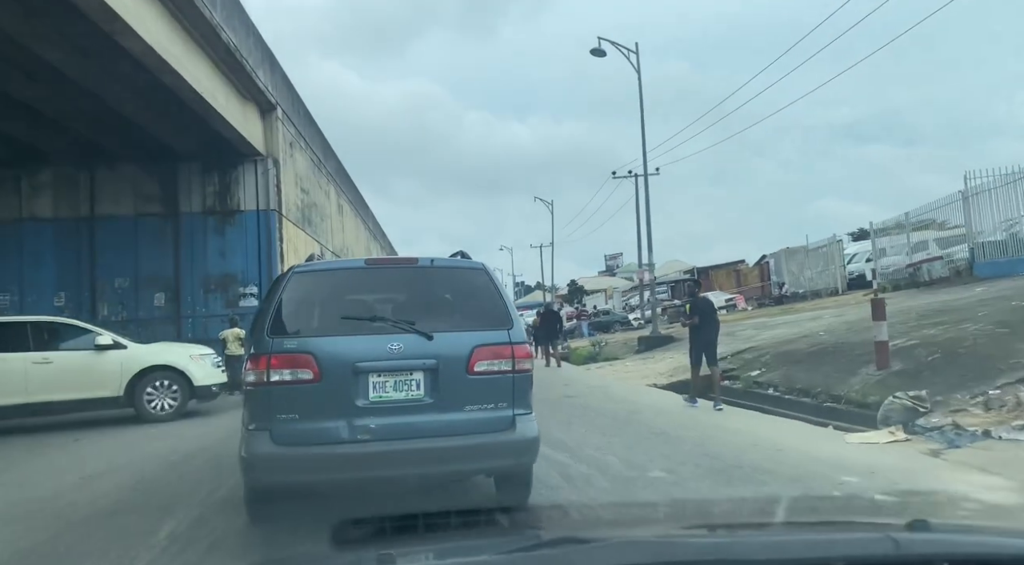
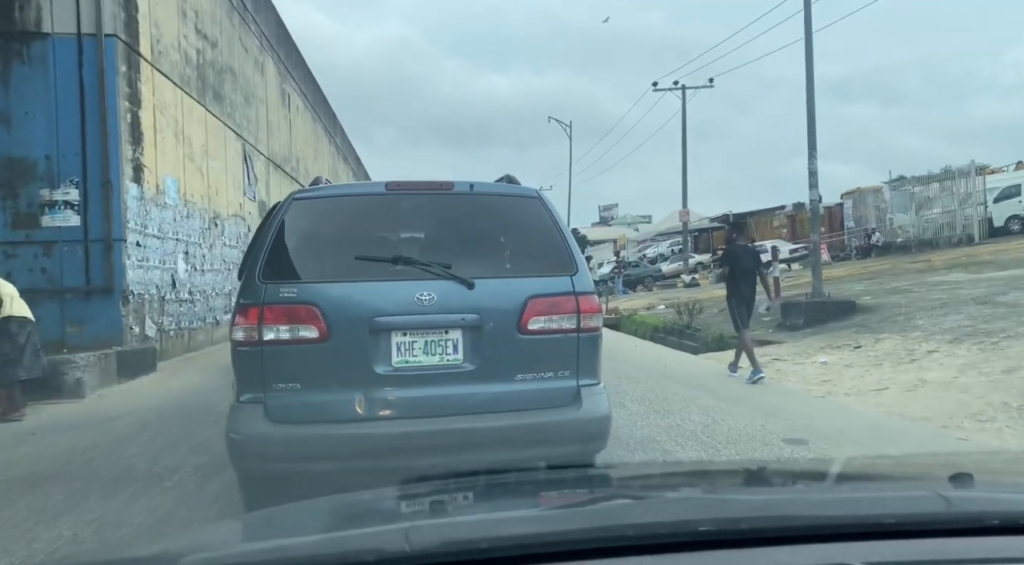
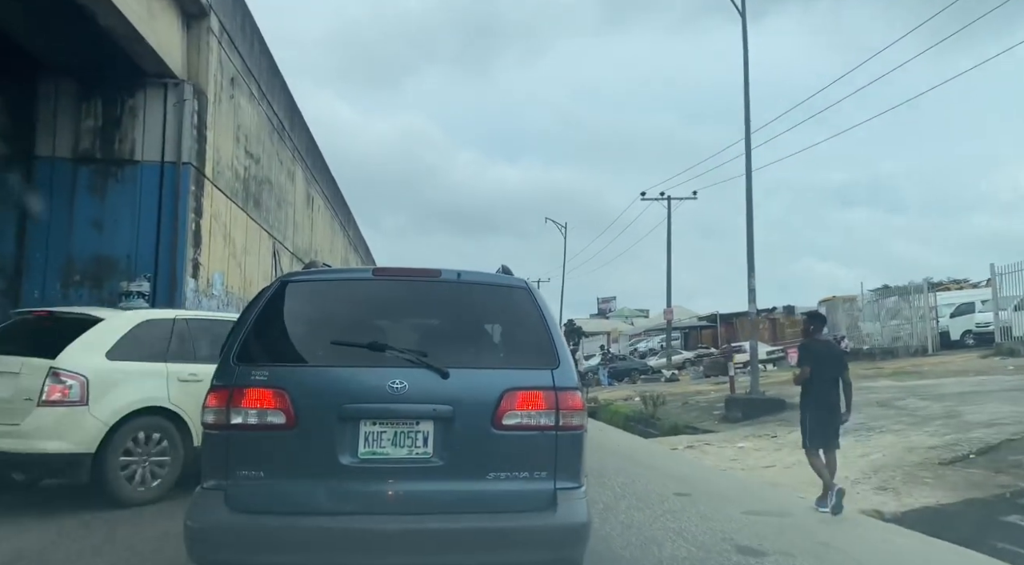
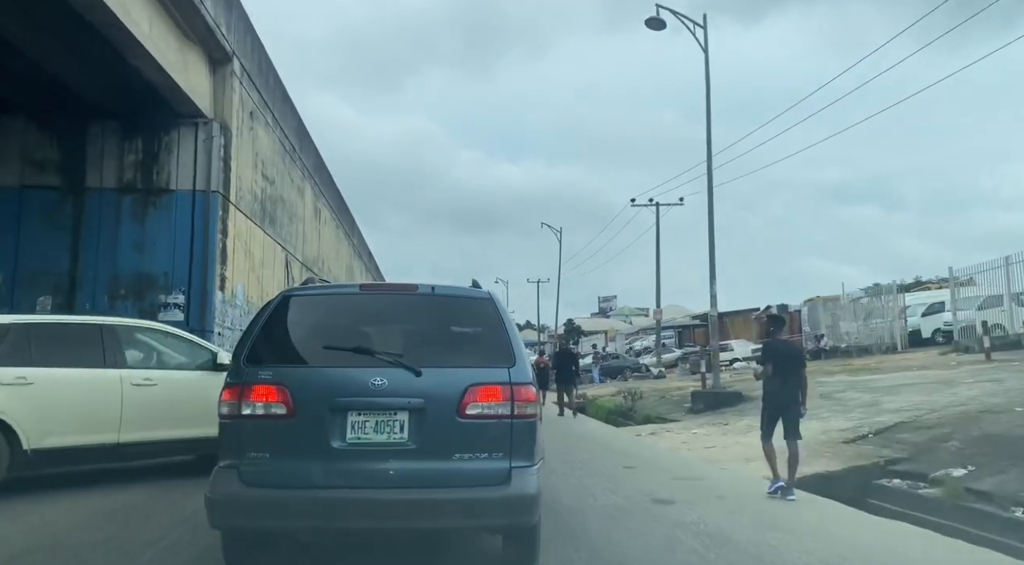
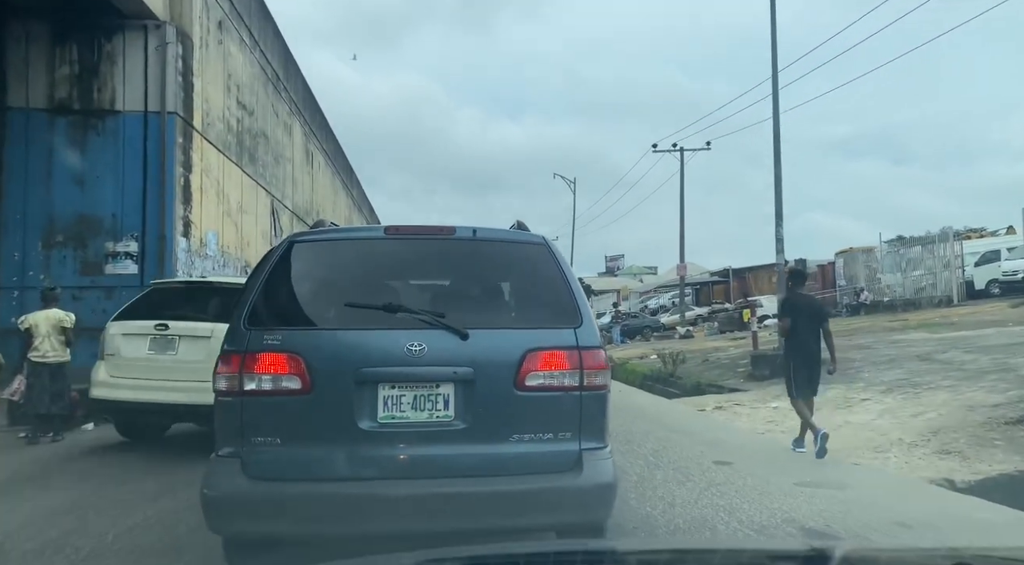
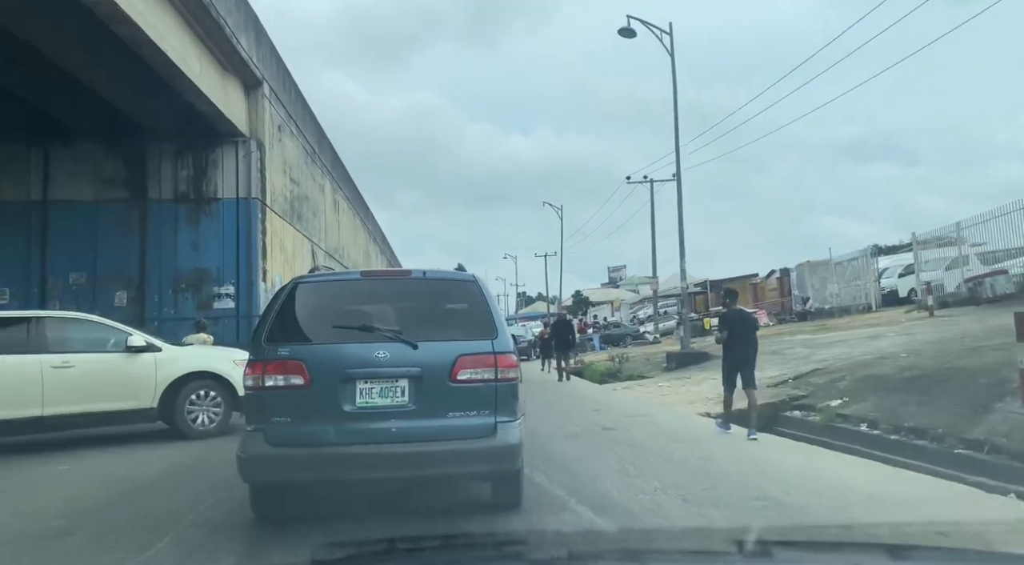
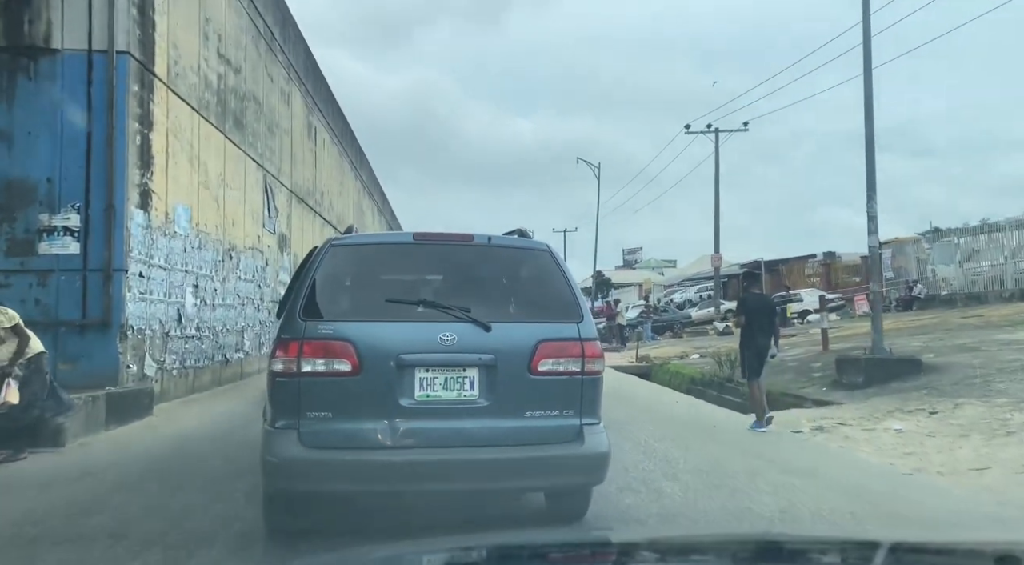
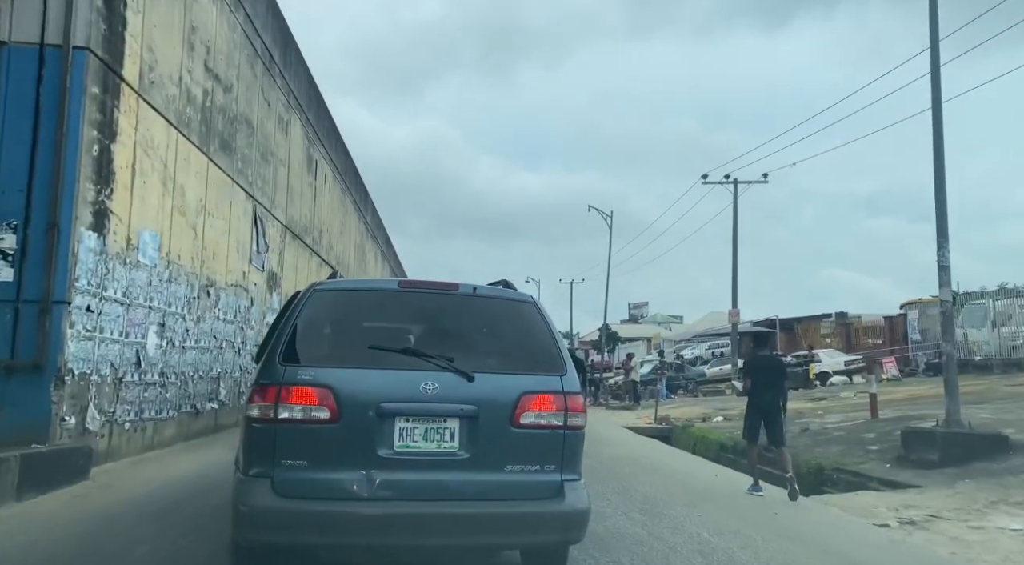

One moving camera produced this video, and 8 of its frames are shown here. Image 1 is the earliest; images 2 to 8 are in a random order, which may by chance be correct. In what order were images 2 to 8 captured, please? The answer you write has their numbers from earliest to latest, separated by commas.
6, 4, 3, 5, 2, 7, 8
